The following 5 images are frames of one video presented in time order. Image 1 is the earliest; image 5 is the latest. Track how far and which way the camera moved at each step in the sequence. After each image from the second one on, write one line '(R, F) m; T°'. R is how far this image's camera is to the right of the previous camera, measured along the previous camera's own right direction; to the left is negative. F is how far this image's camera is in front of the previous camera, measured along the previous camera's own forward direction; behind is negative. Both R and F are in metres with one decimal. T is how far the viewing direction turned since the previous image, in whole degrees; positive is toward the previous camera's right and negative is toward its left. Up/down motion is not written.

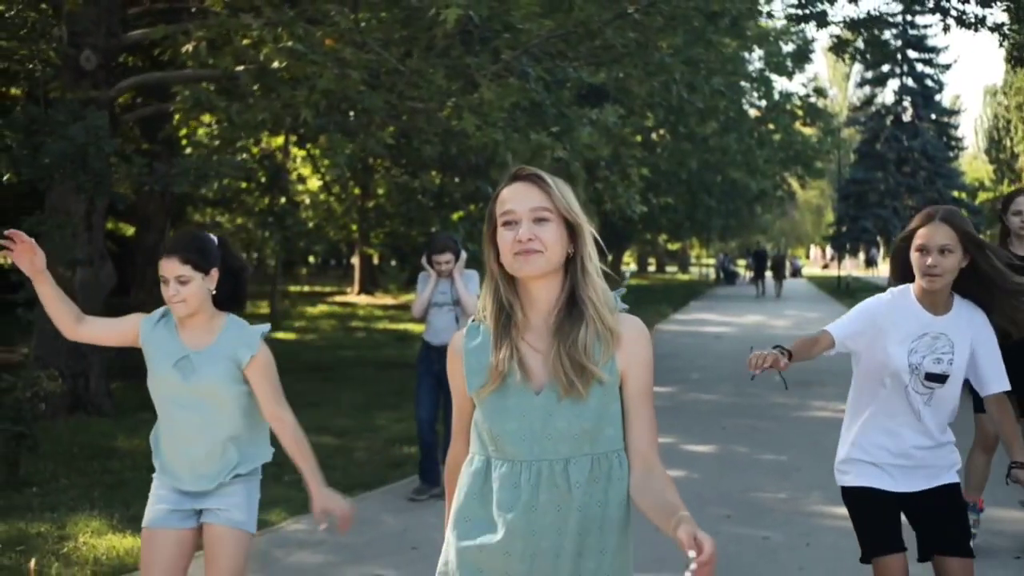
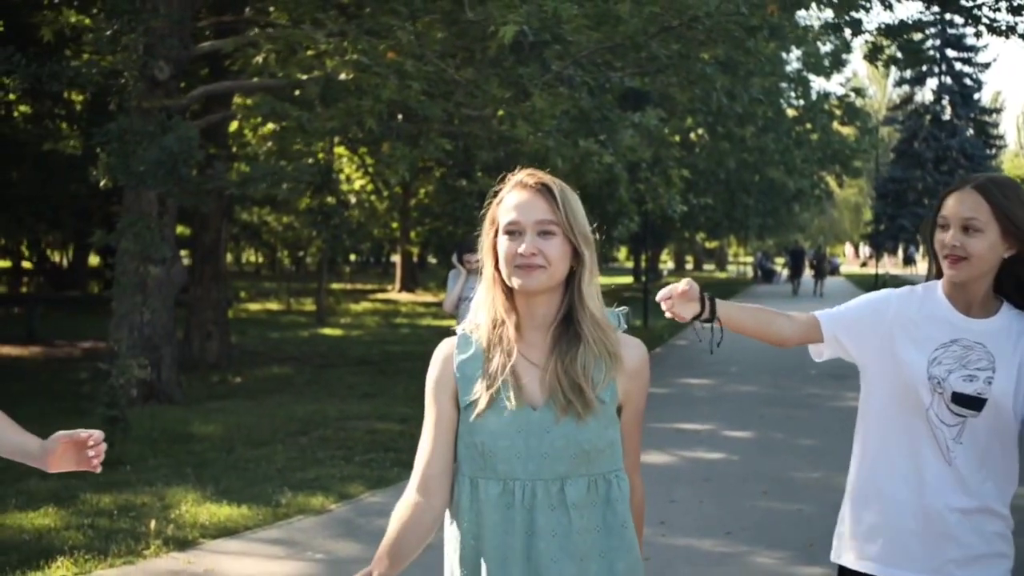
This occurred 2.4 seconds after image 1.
(-0.1, -0.8) m; -2°
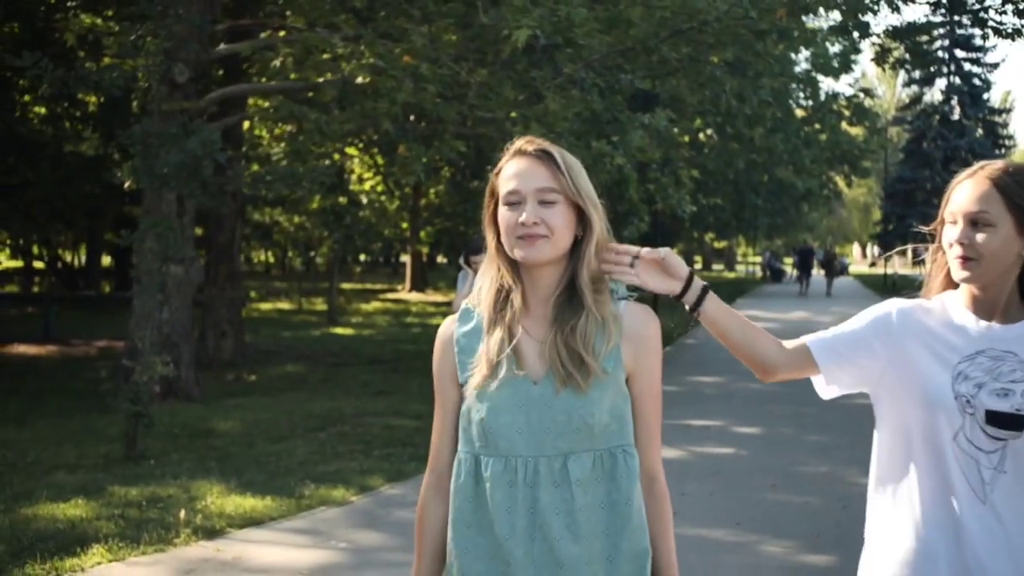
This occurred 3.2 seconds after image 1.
(0.0, -0.2) m; 0°
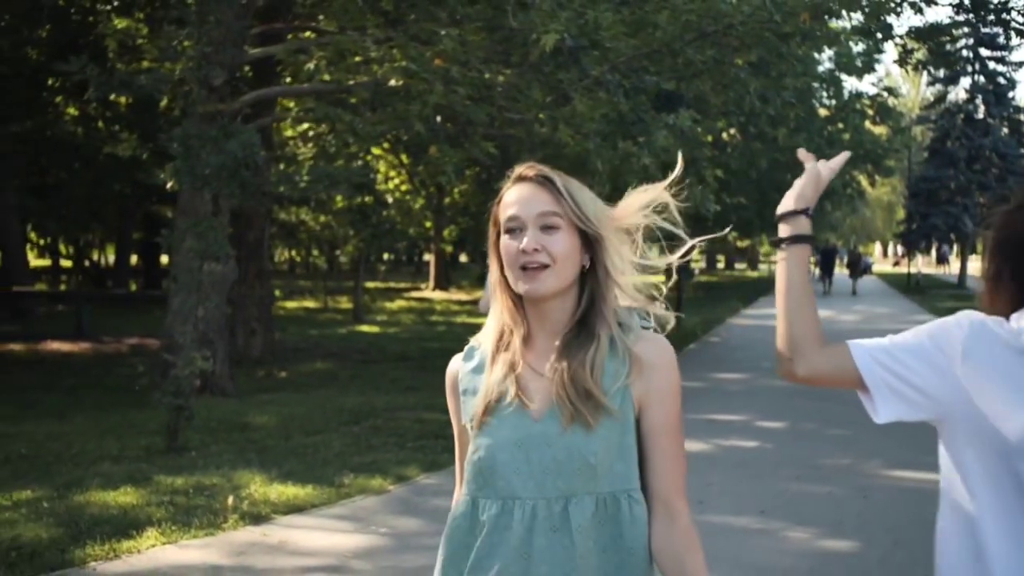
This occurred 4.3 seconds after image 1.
(-0.1, -0.3) m; -1°
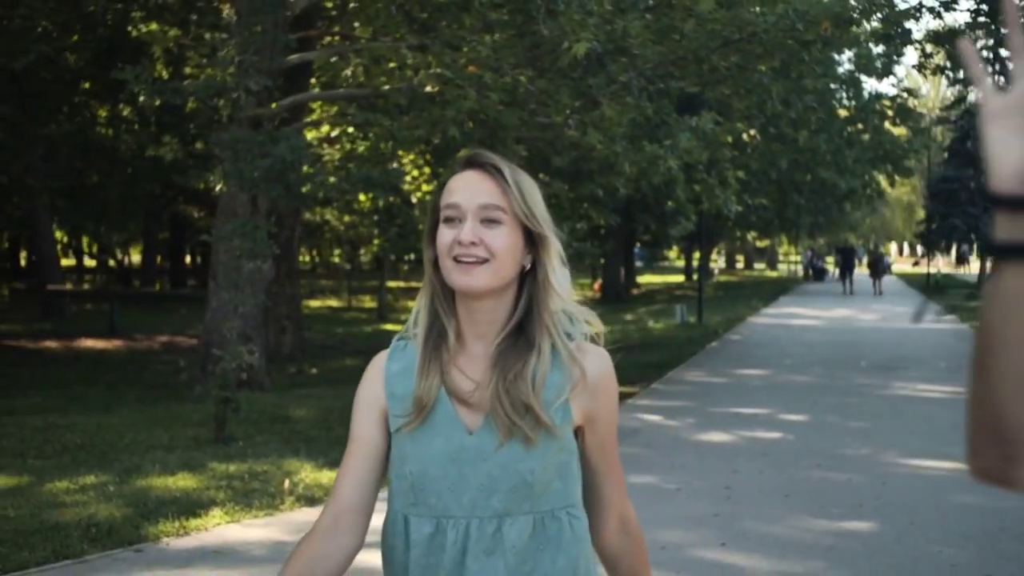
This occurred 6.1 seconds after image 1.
(-0.1, -0.5) m; -1°
